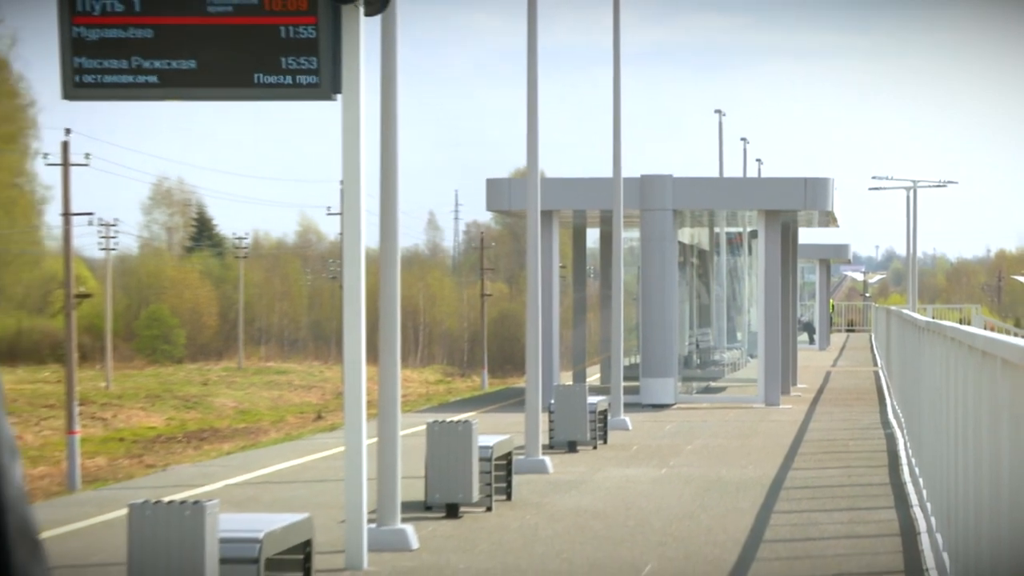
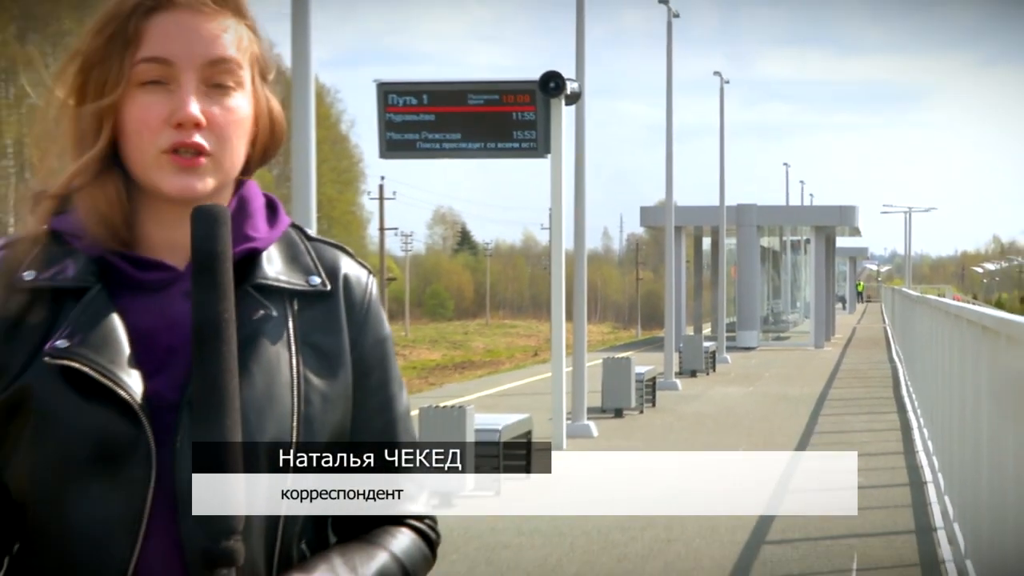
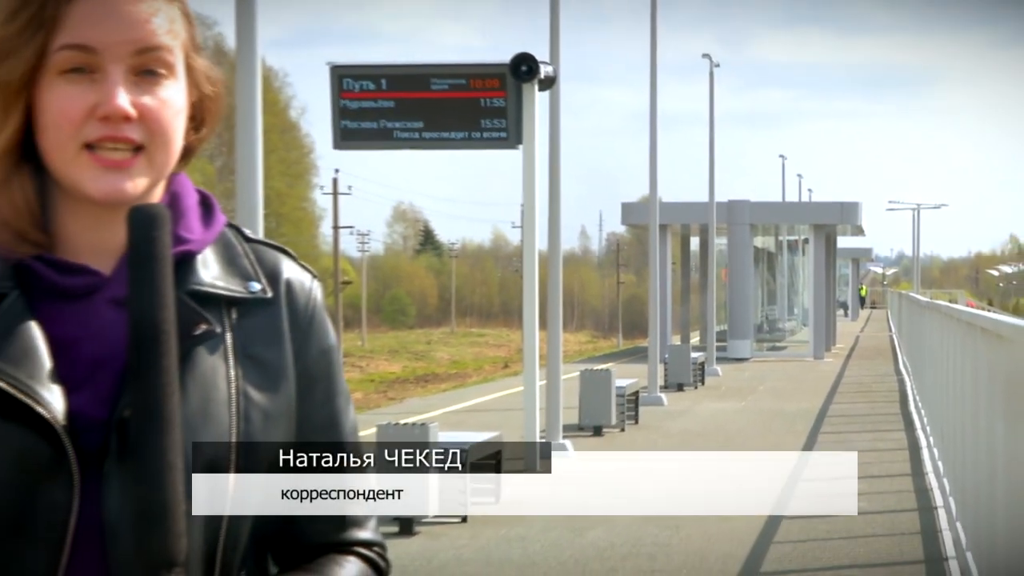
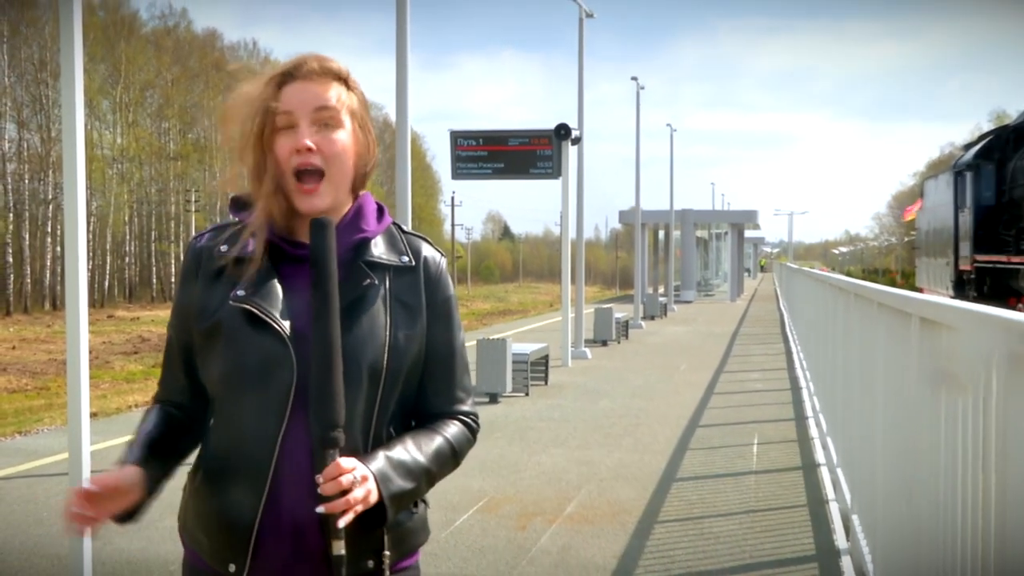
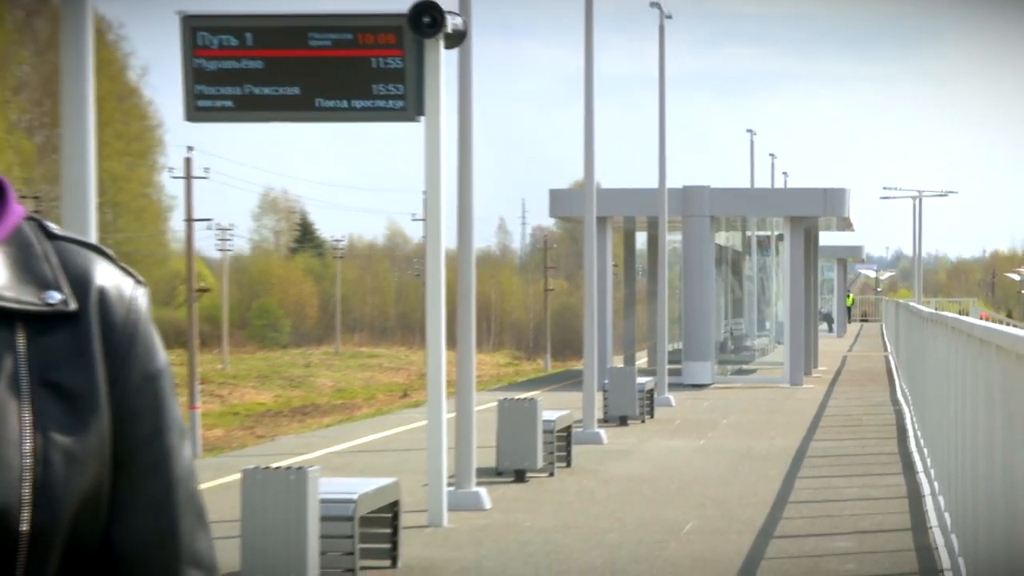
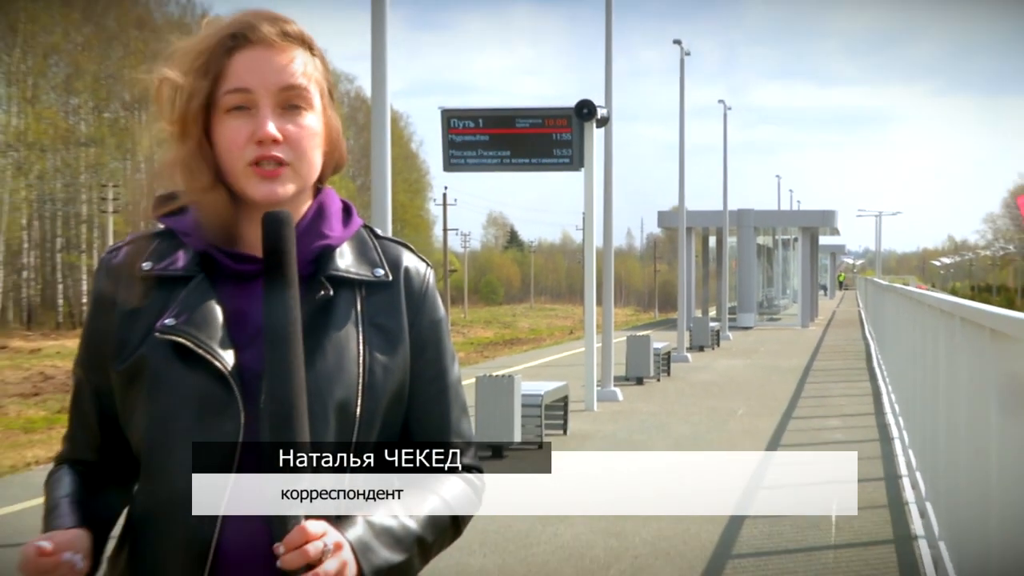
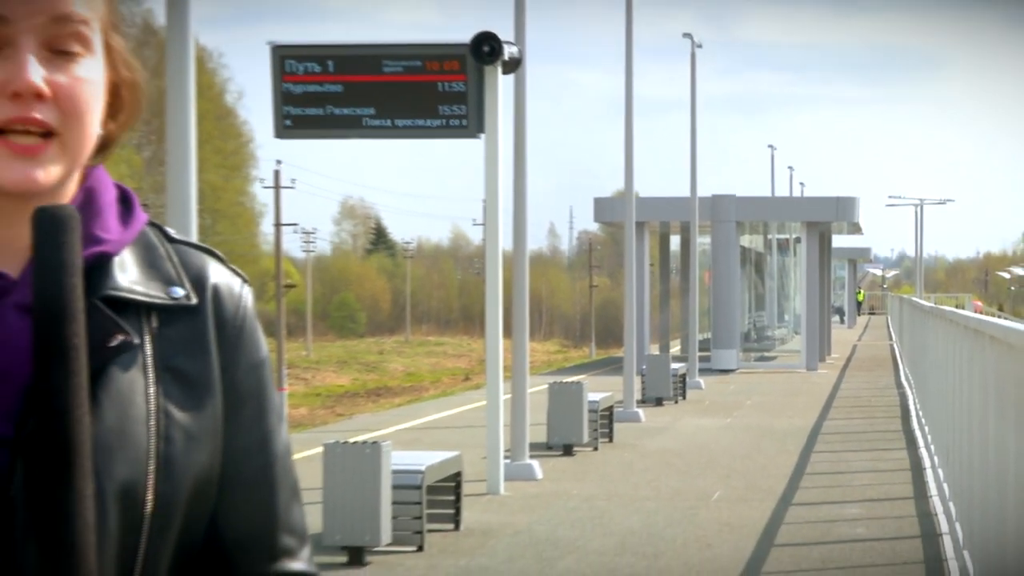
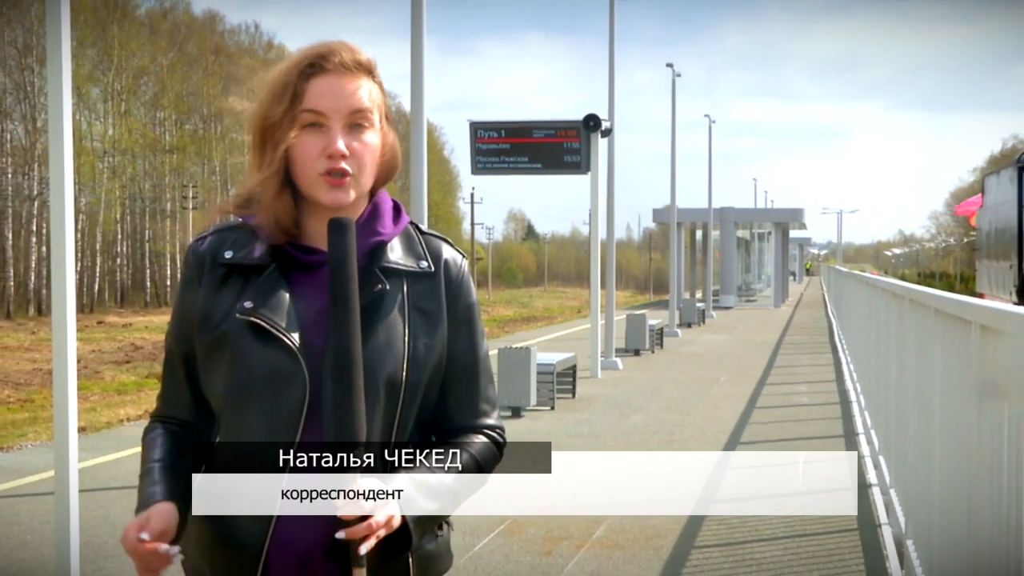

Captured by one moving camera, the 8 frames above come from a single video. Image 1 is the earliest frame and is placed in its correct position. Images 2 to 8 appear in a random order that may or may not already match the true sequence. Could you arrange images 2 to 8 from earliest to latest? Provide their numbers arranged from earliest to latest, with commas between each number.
5, 7, 3, 2, 6, 8, 4
